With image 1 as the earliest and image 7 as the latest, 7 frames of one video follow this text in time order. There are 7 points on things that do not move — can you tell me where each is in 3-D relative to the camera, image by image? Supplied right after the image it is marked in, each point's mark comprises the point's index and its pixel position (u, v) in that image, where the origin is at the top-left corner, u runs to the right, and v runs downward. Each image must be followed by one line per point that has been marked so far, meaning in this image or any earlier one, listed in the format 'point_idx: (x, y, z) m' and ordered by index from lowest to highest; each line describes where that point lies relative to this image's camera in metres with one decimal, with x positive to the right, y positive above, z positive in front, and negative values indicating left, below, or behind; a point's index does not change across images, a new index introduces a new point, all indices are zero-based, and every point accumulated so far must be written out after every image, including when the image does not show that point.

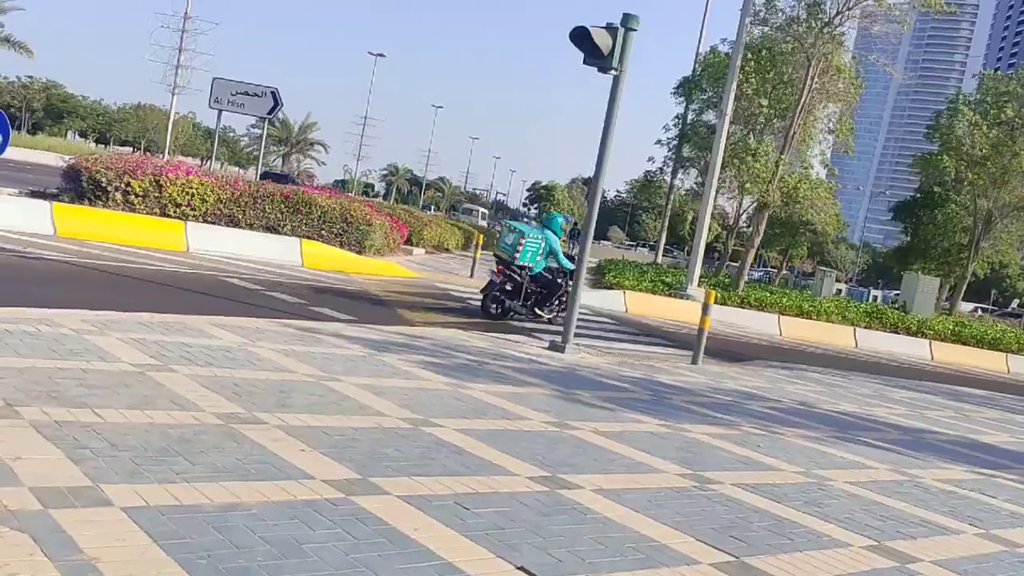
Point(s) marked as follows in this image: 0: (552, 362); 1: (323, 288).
0: (+0.4, -0.7, +8.5) m
1: (-2.5, 0.0, +12.6) m
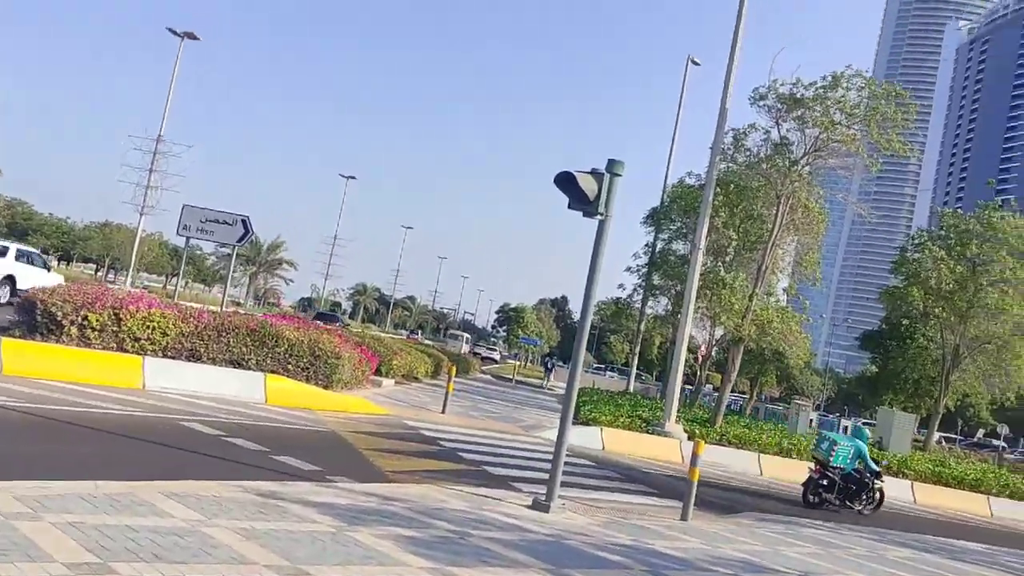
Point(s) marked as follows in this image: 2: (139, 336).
0: (+0.2, -2.0, +7.9) m
1: (-2.8, -1.8, +11.9) m
2: (-5.5, -0.7, +14.0) m
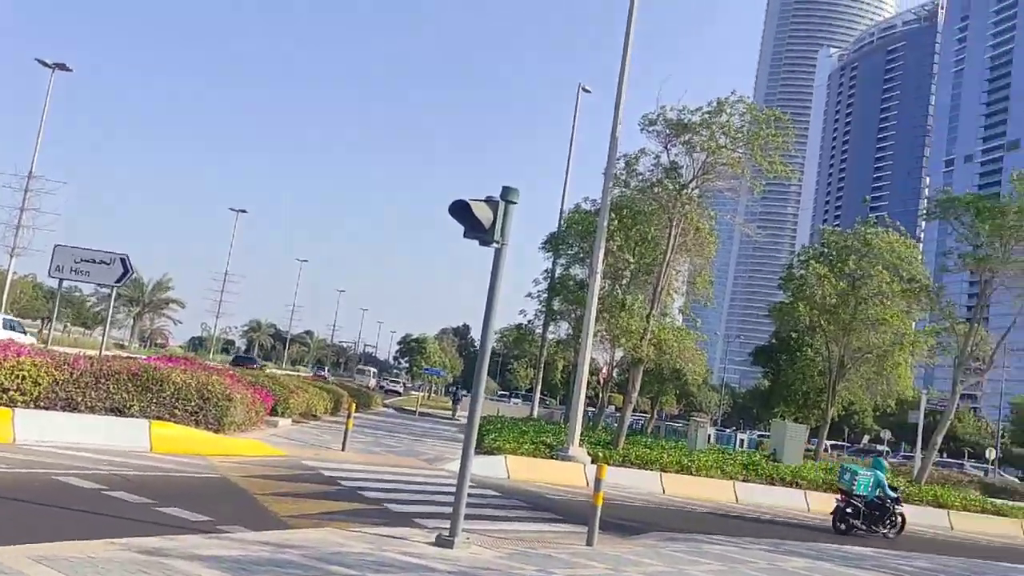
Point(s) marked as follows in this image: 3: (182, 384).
0: (-0.6, -2.2, +7.6) m
1: (-4.0, -2.3, +11.3) m
2: (-7.0, -1.4, +13.2) m
3: (-5.2, -1.5, +14.9) m
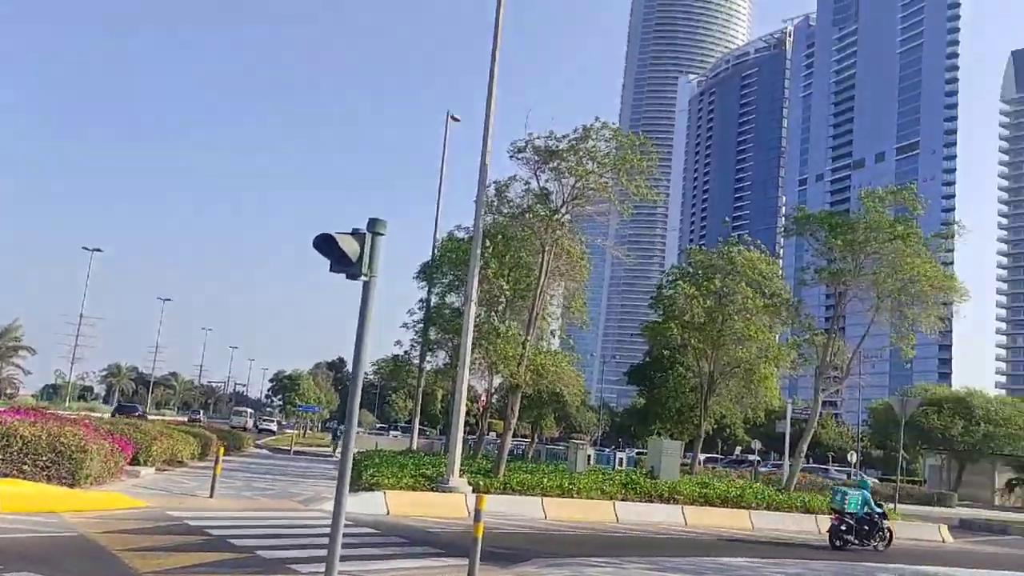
0: (-1.5, -2.5, +7.3) m
1: (-5.4, -2.8, +10.5) m
2: (-8.6, -2.0, +12.0) m
3: (-7.1, -2.2, +13.9) m
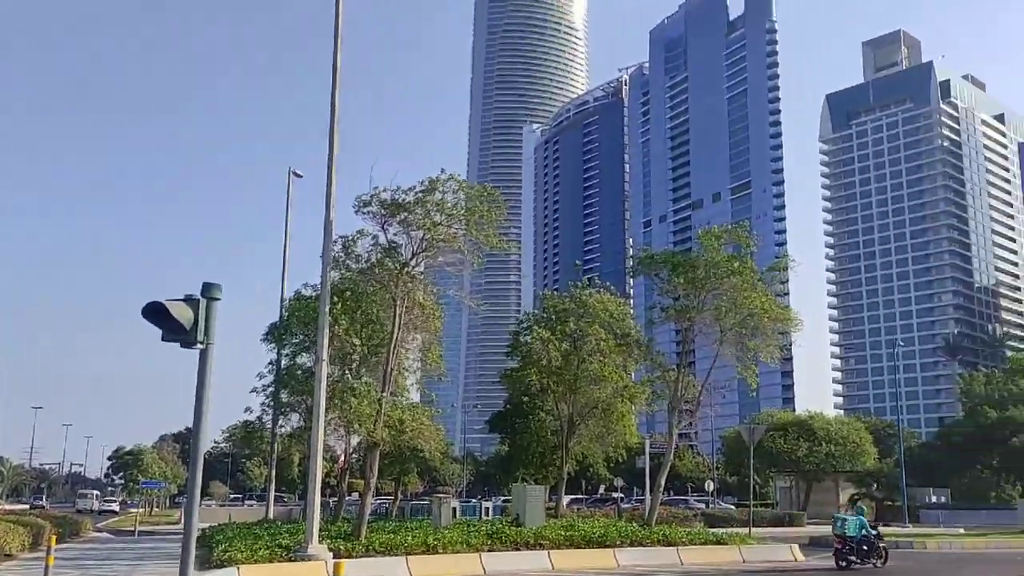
0: (-2.6, -3.0, +6.8) m
1: (-6.9, -3.7, +9.3) m
2: (-10.3, -3.2, +10.4) m
3: (-9.1, -3.4, +12.5) m
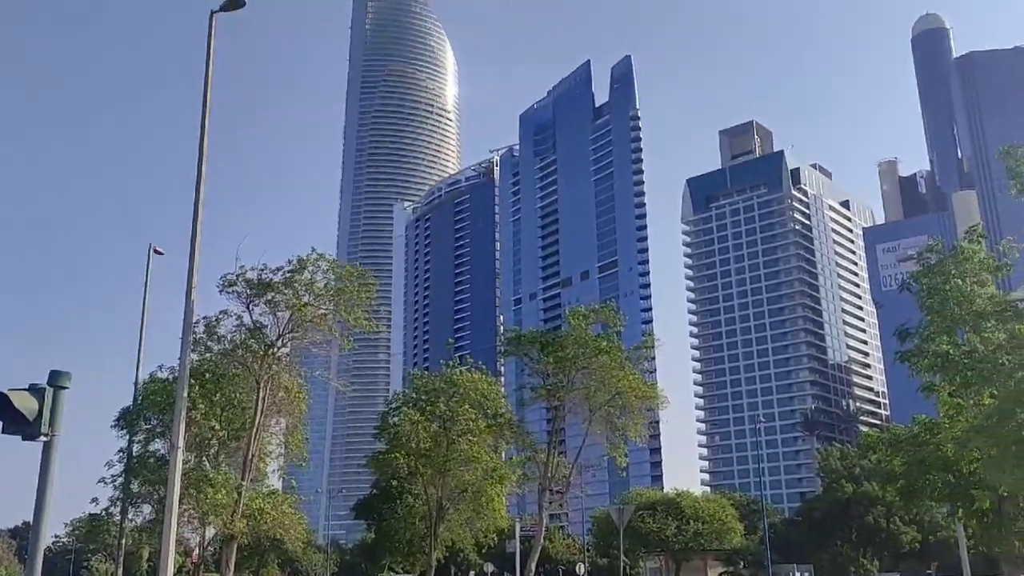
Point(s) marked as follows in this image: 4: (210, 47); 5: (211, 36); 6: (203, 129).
0: (-3.5, -3.7, +5.8) m
1: (-8.1, -4.5, +7.7) m
2: (-11.6, -4.1, +8.3) m
3: (-10.7, -4.4, +10.6) m
4: (-5.6, +4.4, +17.5) m
5: (-5.6, +4.6, +17.5) m
6: (-5.5, +2.9, +17.0) m
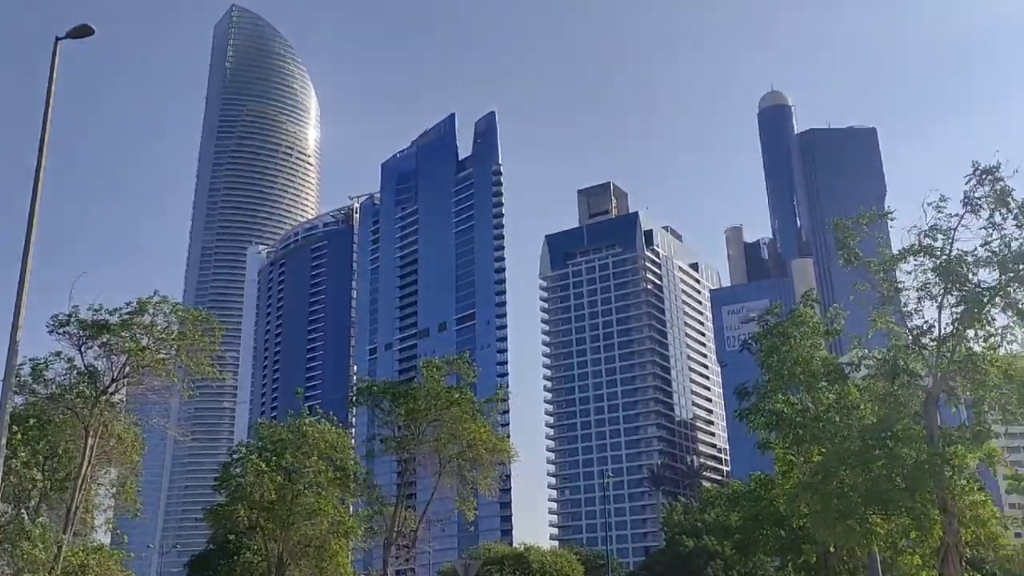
0: (-4.6, -3.8, +5.0) m
1: (-9.5, -4.6, +6.1) m
2: (-13.0, -4.1, +6.2) m
3: (-12.4, -4.6, +8.6) m
4: (-8.2, +3.7, +16.7) m
5: (-8.1, +3.9, +16.7) m
6: (-8.1, +2.2, +16.1) m
